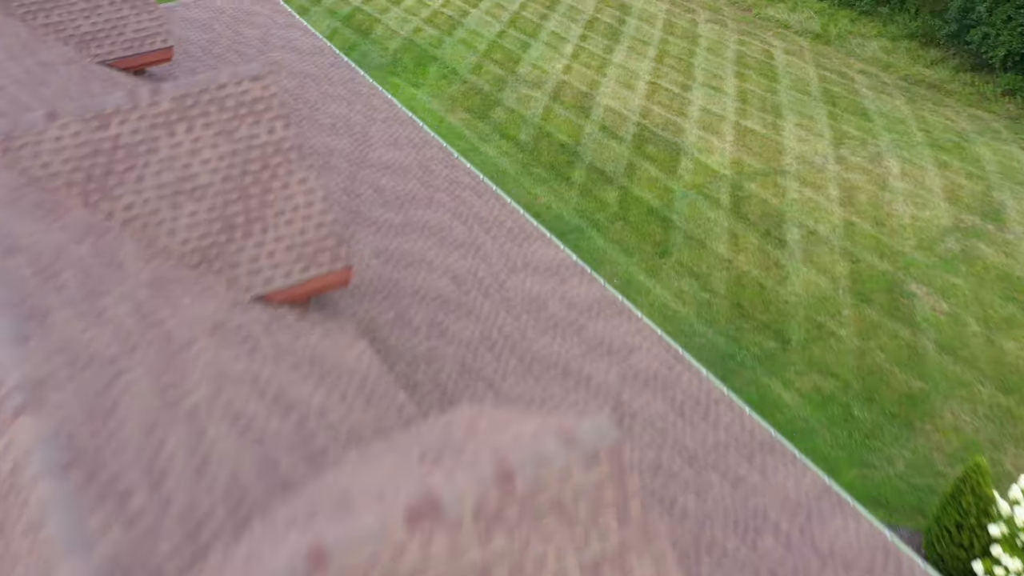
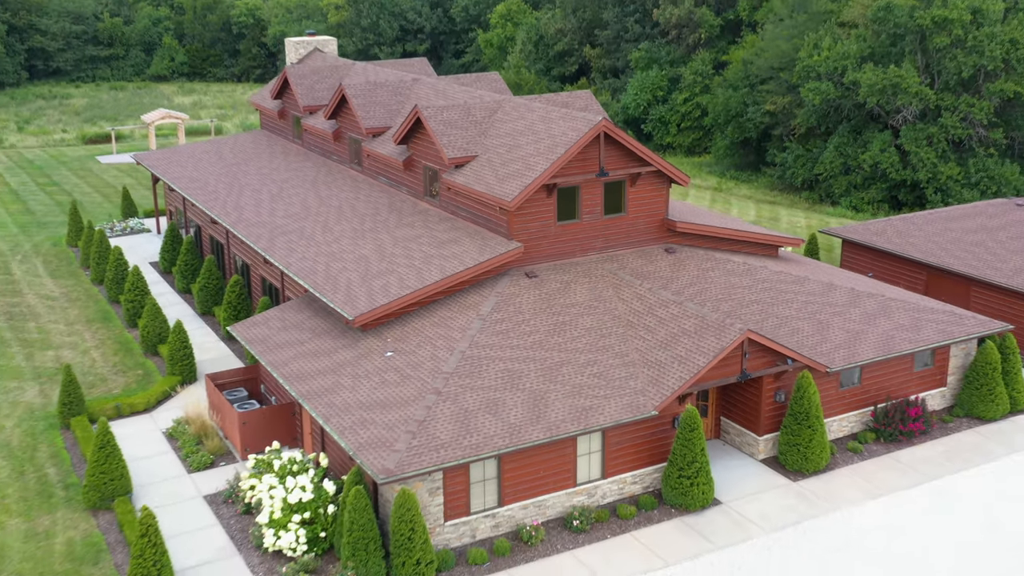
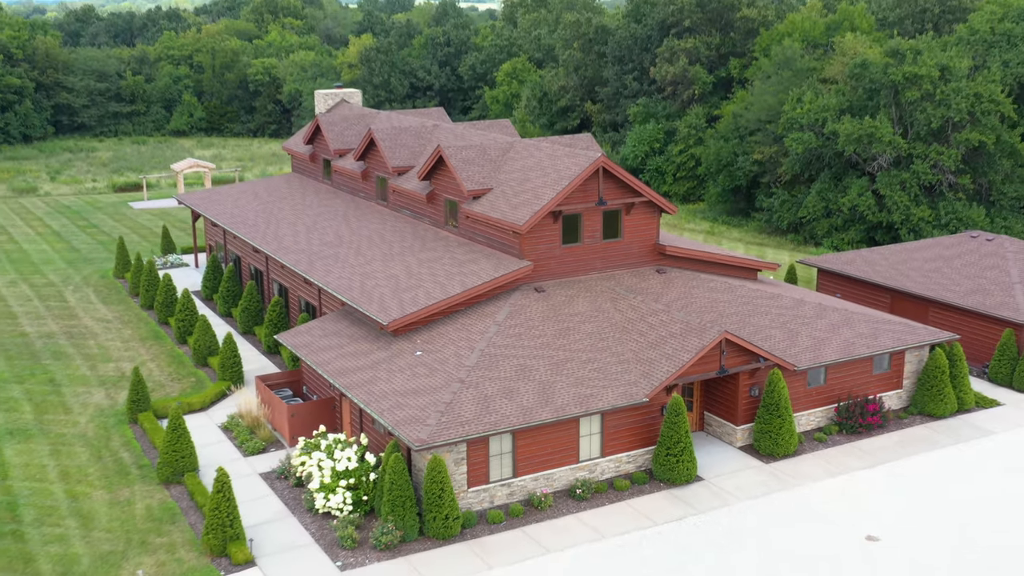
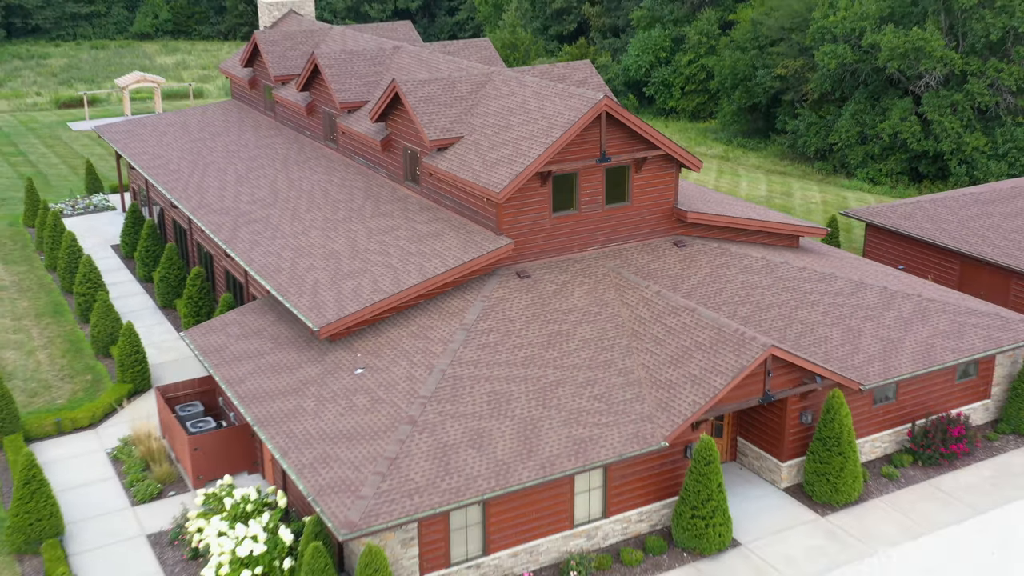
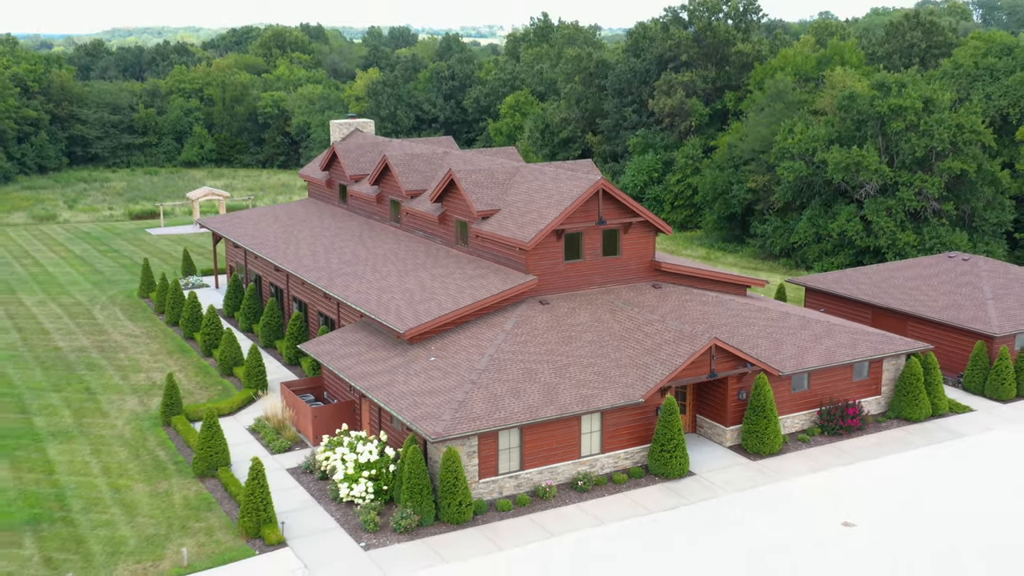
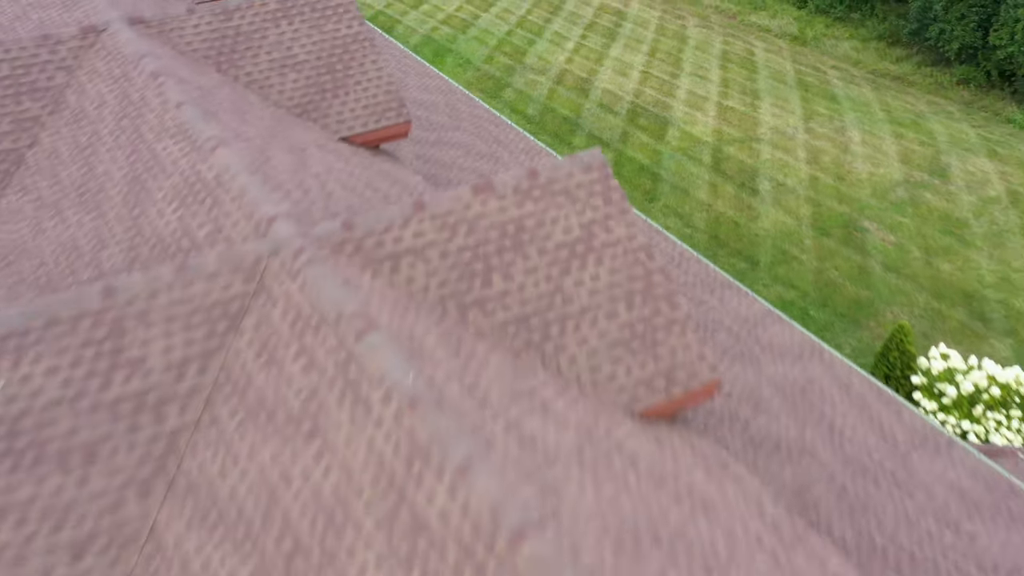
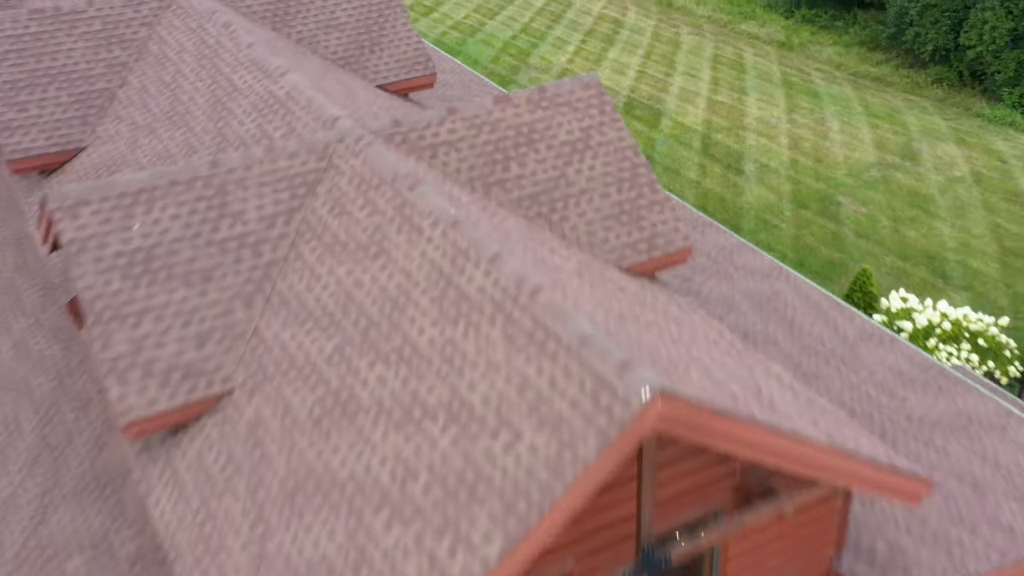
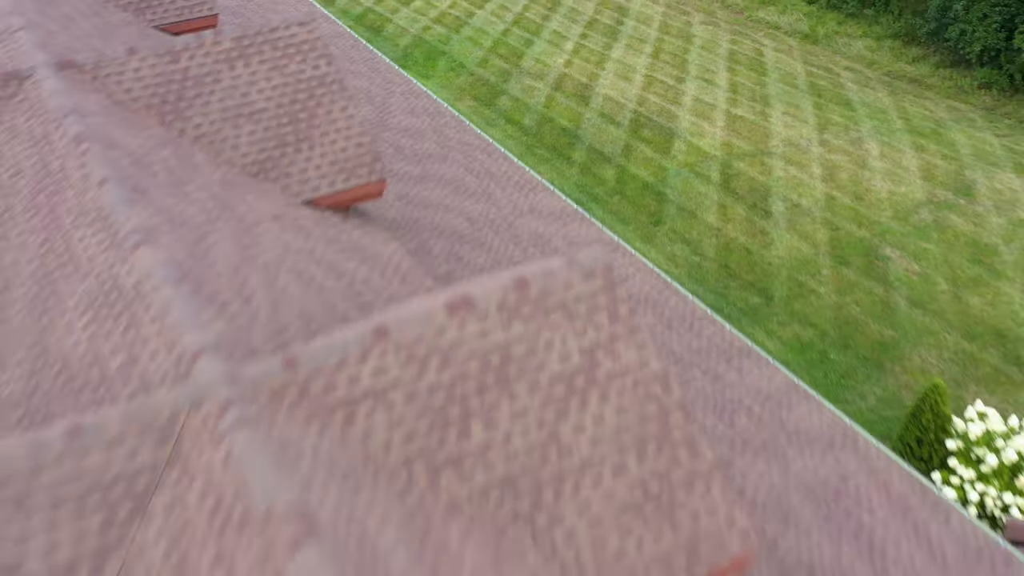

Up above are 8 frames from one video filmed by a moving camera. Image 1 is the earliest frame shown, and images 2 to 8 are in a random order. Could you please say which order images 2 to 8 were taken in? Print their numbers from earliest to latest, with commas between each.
8, 6, 7, 4, 2, 3, 5
